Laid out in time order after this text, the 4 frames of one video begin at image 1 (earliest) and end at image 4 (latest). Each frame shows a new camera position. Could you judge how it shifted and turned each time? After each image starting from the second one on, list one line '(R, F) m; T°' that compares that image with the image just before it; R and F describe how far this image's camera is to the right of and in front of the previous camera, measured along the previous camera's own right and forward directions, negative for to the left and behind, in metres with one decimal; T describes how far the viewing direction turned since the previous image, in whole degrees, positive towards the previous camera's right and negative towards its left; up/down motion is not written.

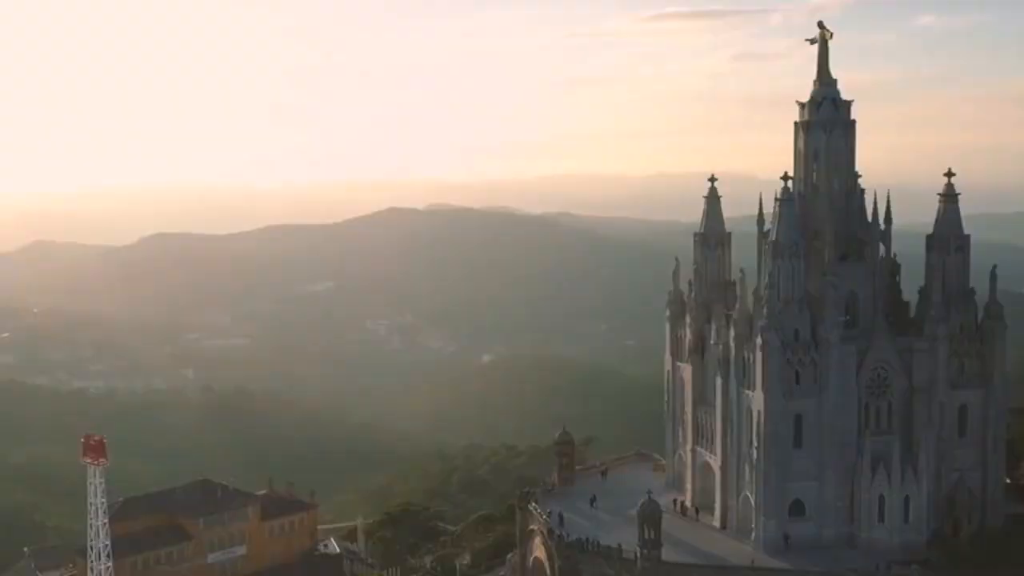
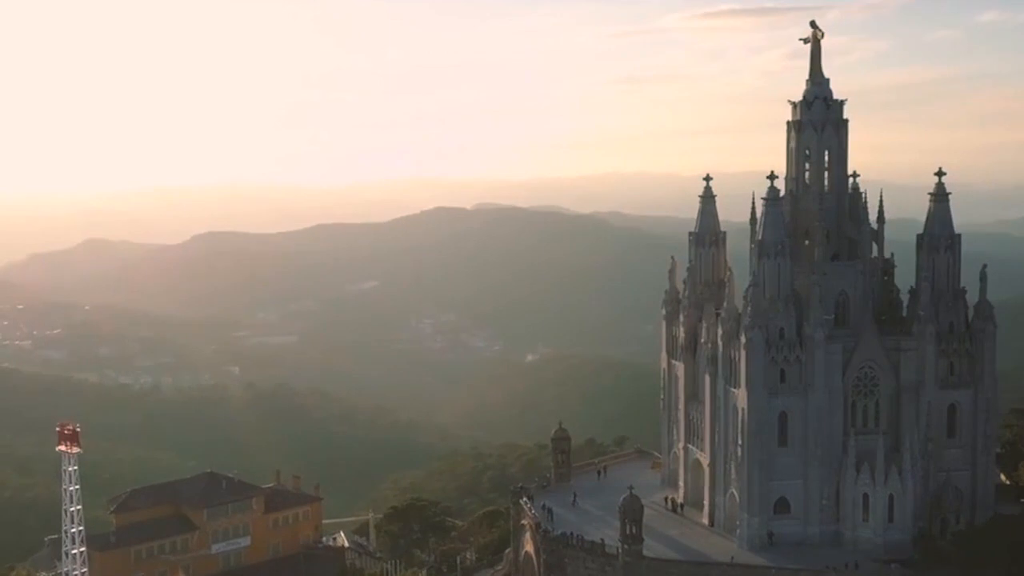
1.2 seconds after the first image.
(+1.7, -0.4) m; -2°
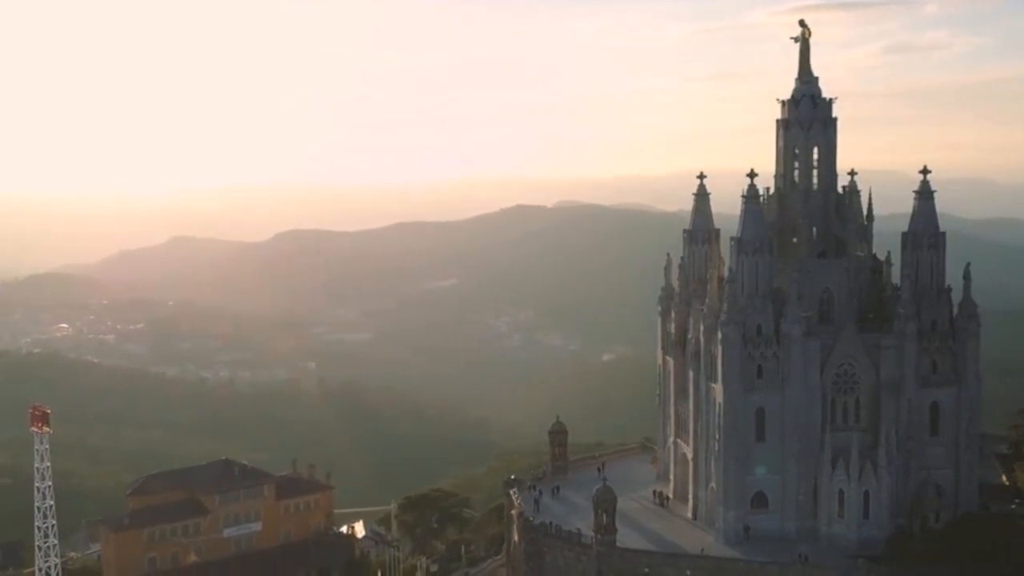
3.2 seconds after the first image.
(+2.8, -0.8) m; -4°
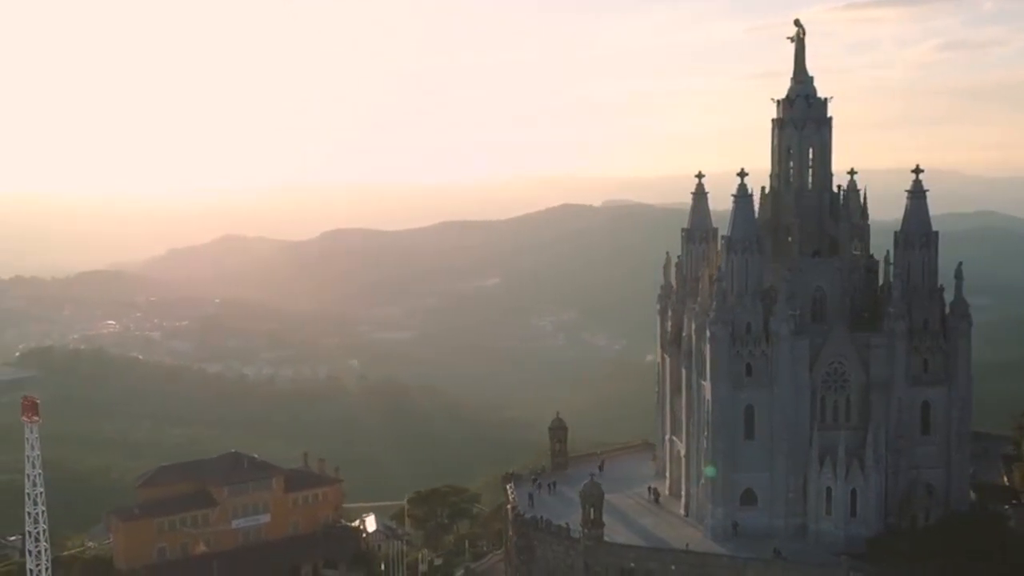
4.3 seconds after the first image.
(+1.5, -0.5) m; -2°
